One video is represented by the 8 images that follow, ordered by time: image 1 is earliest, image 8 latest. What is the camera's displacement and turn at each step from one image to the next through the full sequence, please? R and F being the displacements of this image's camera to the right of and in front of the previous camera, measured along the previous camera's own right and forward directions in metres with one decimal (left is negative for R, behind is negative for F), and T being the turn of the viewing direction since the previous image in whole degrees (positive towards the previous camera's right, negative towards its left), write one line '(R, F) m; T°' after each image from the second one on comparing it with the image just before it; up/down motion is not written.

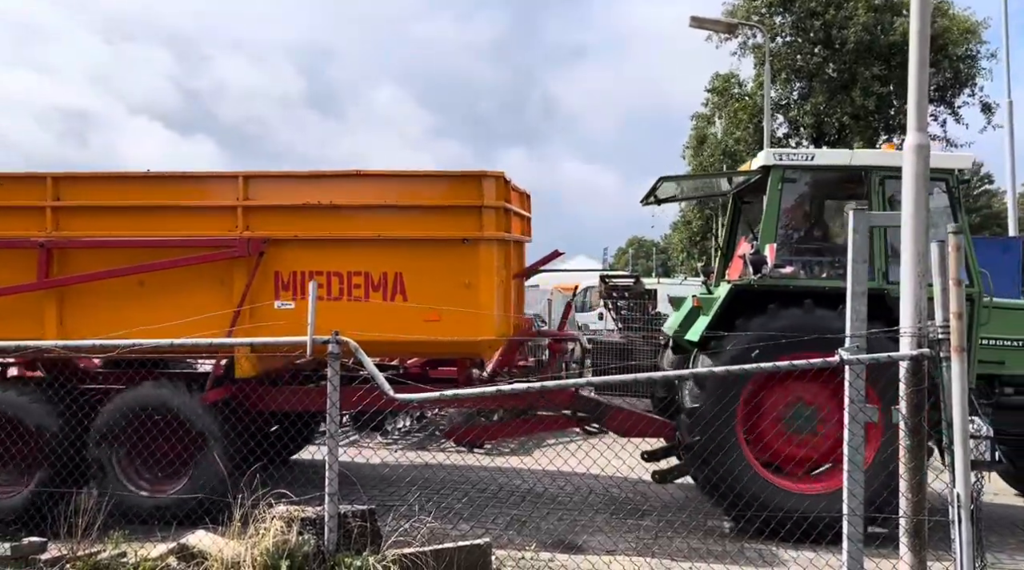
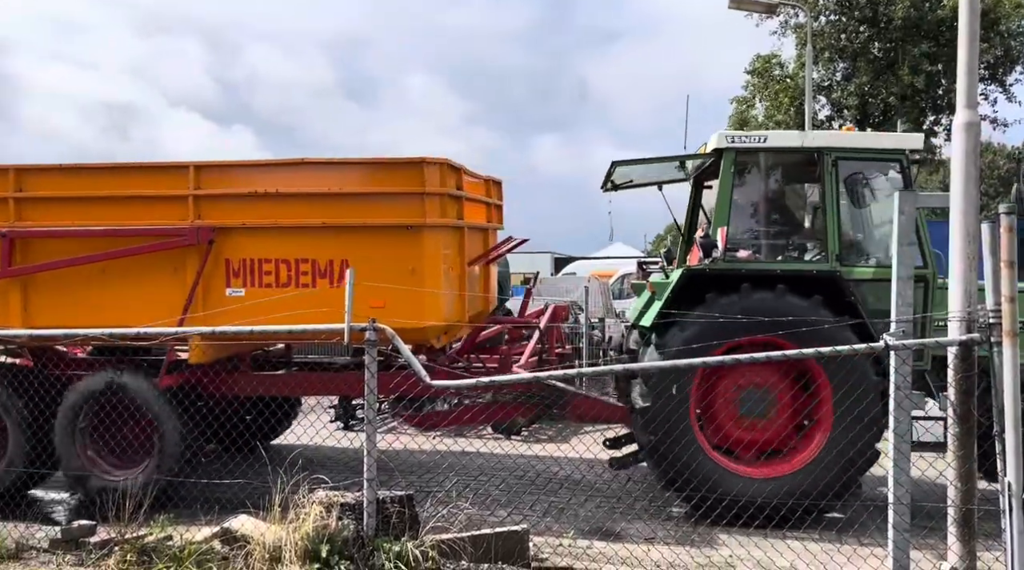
(+0.1, +0.1) m; -3°
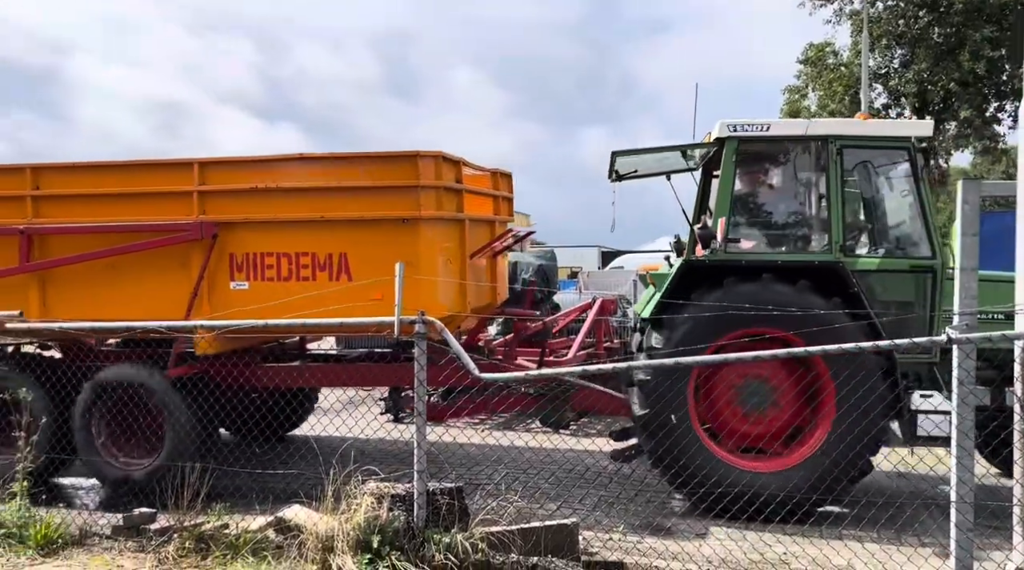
(+0.2, 0.0) m; -4°
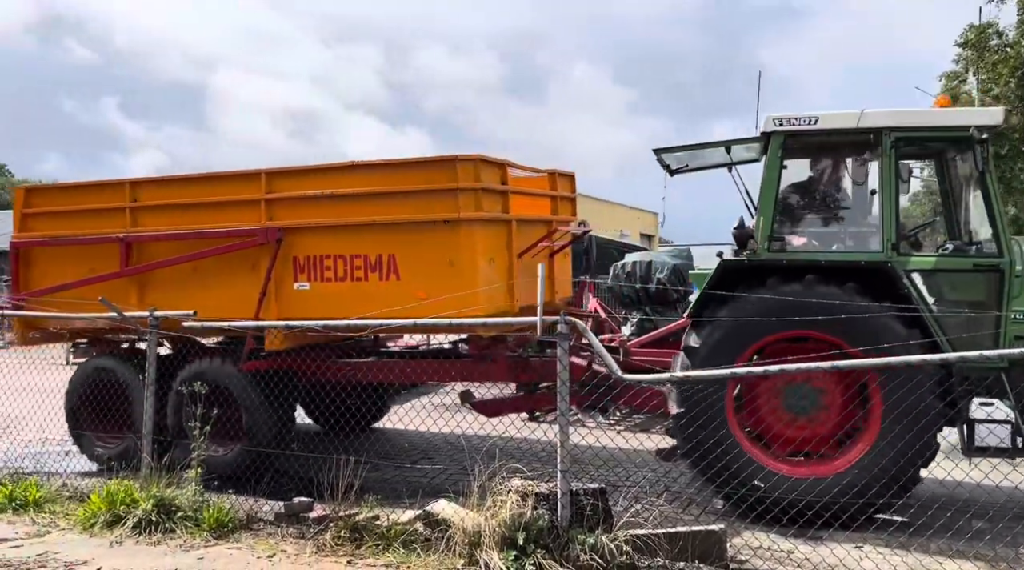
(+0.8, +0.1) m; -11°
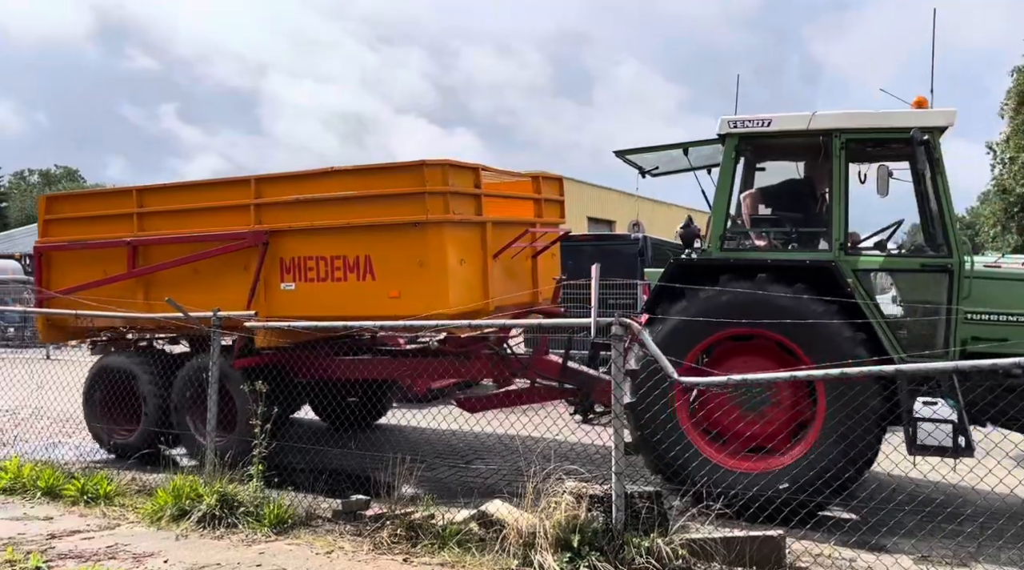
(+0.4, 0.0) m; -5°
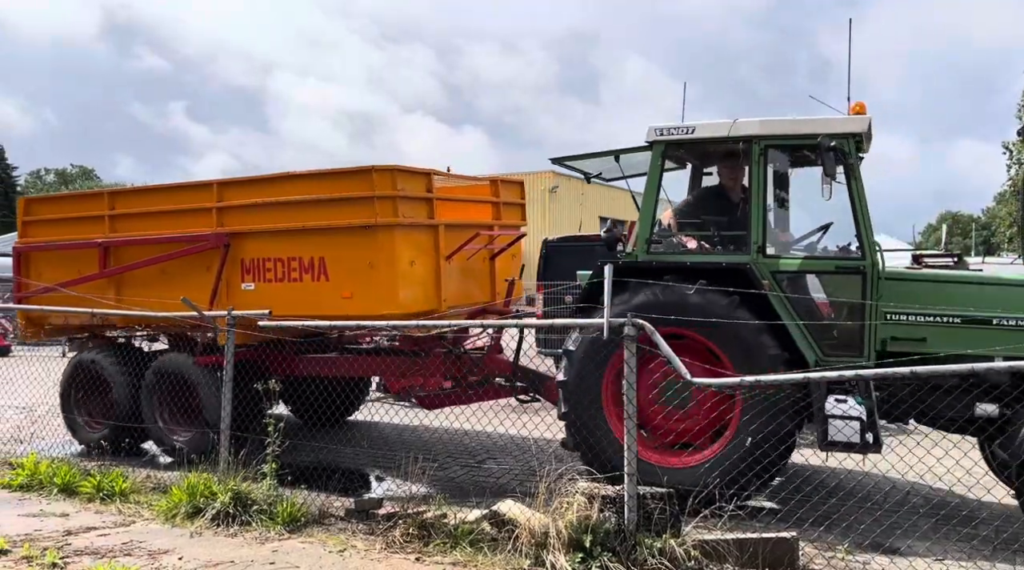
(+0.1, 0.0) m; -1°
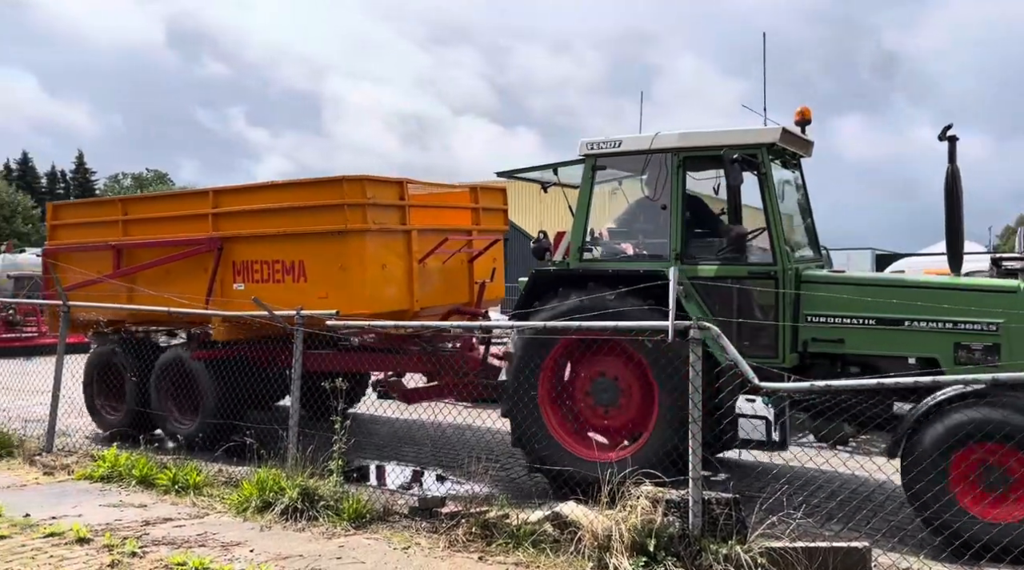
(+0.4, +0.1) m; -5°
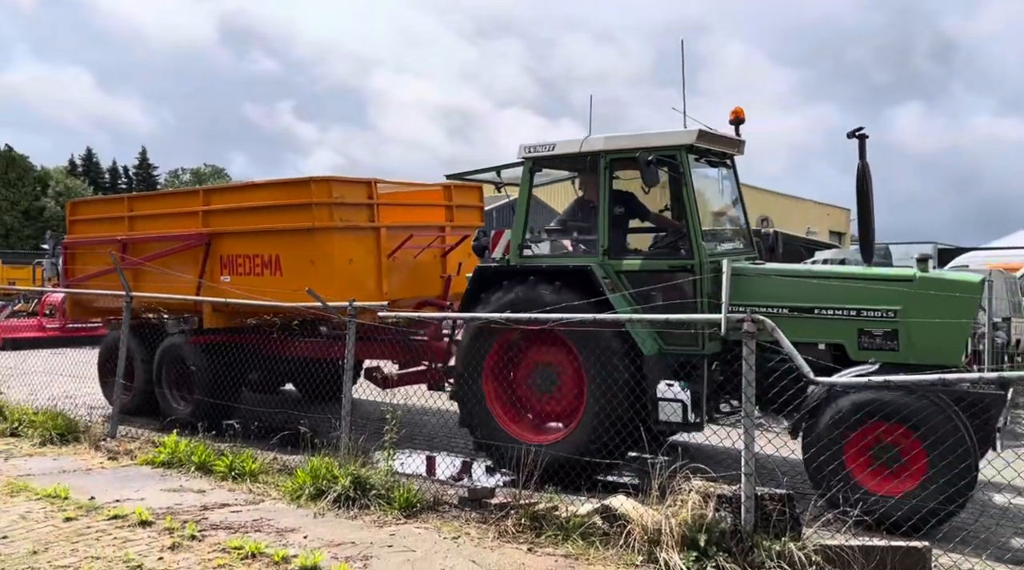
(+0.2, +0.1) m; -4°
